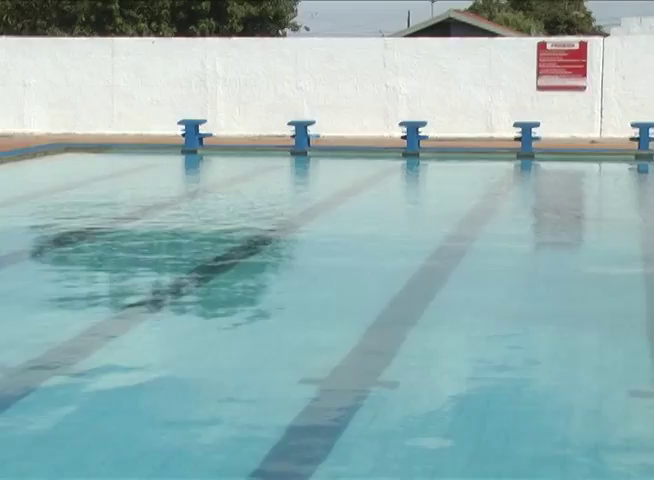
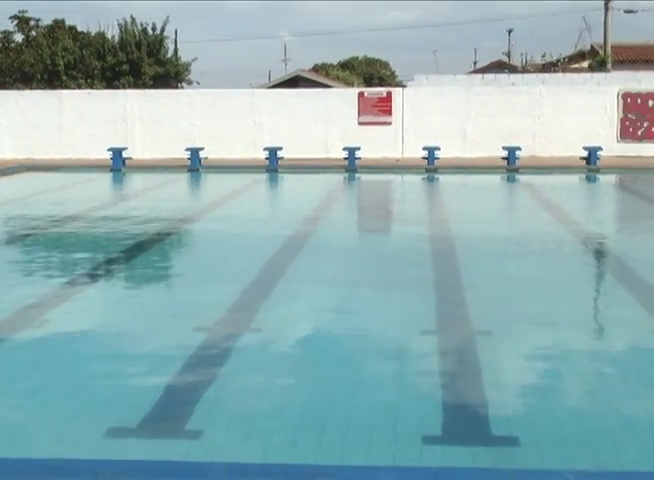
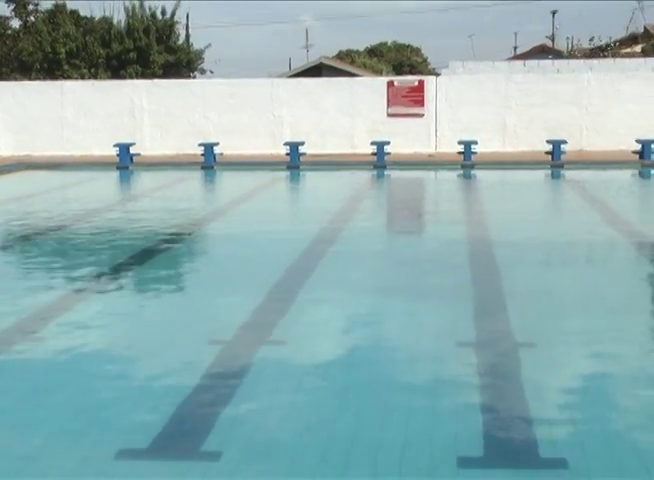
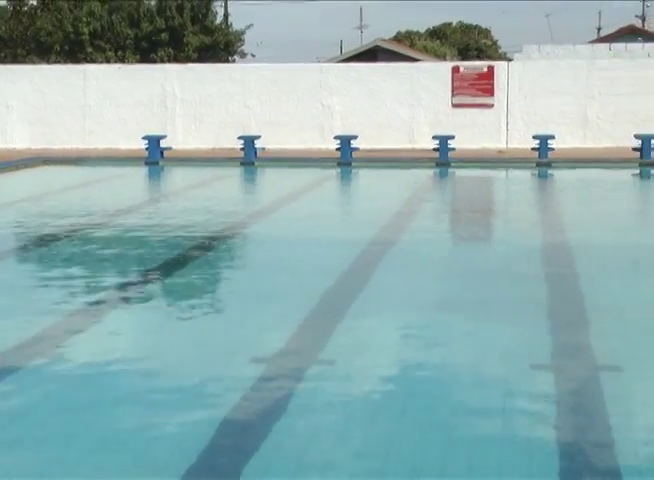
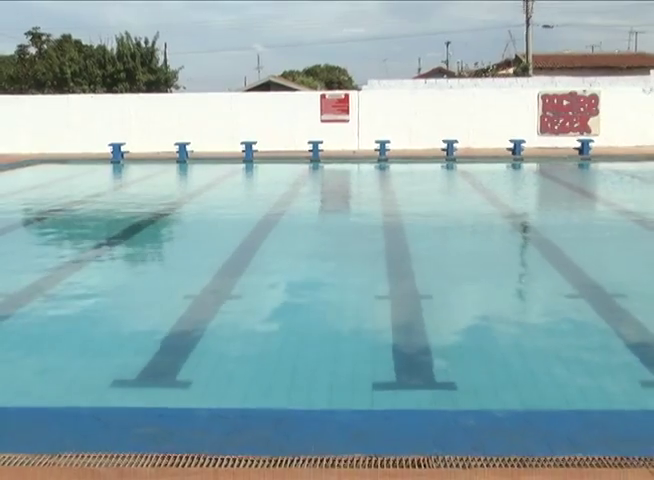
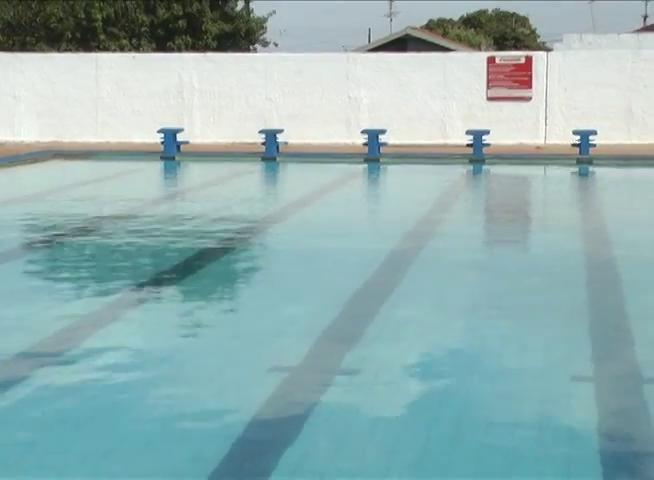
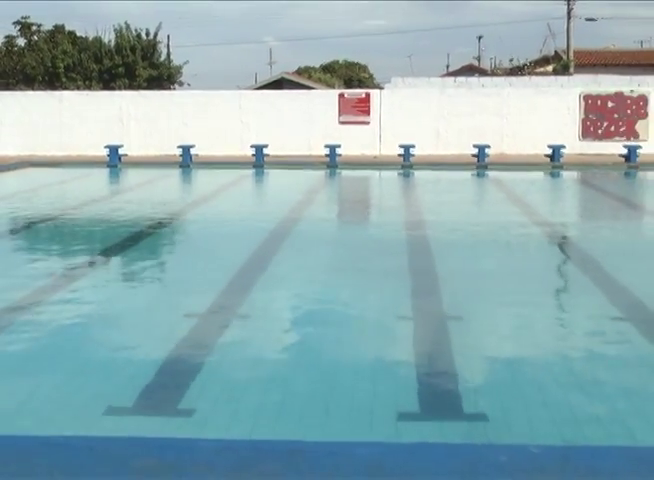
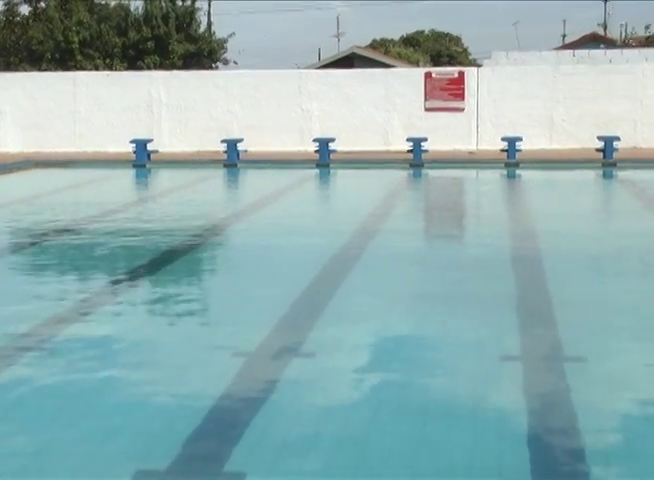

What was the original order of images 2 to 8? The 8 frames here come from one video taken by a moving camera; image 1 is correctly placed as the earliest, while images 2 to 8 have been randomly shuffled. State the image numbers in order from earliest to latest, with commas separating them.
6, 4, 8, 3, 2, 7, 5
